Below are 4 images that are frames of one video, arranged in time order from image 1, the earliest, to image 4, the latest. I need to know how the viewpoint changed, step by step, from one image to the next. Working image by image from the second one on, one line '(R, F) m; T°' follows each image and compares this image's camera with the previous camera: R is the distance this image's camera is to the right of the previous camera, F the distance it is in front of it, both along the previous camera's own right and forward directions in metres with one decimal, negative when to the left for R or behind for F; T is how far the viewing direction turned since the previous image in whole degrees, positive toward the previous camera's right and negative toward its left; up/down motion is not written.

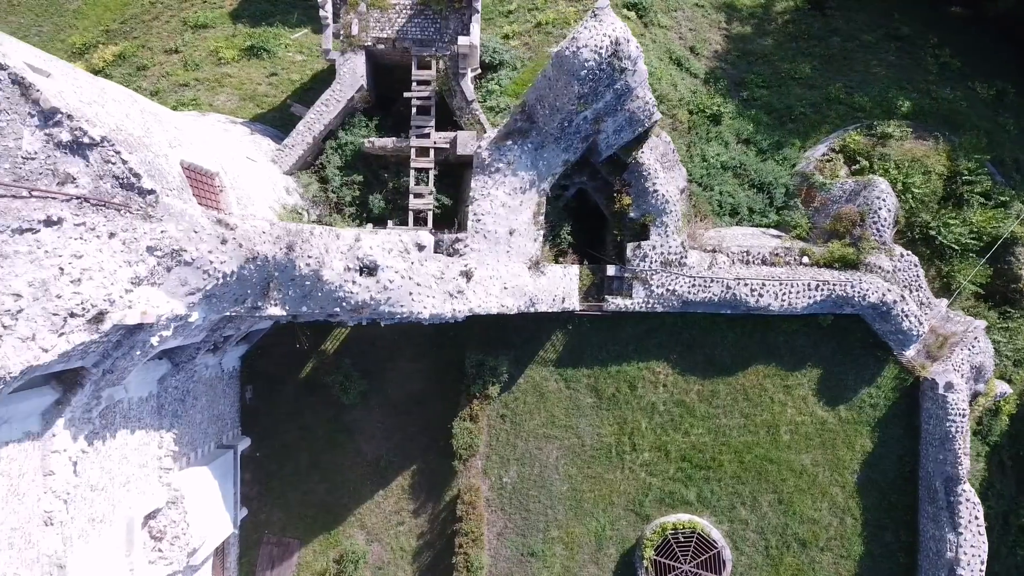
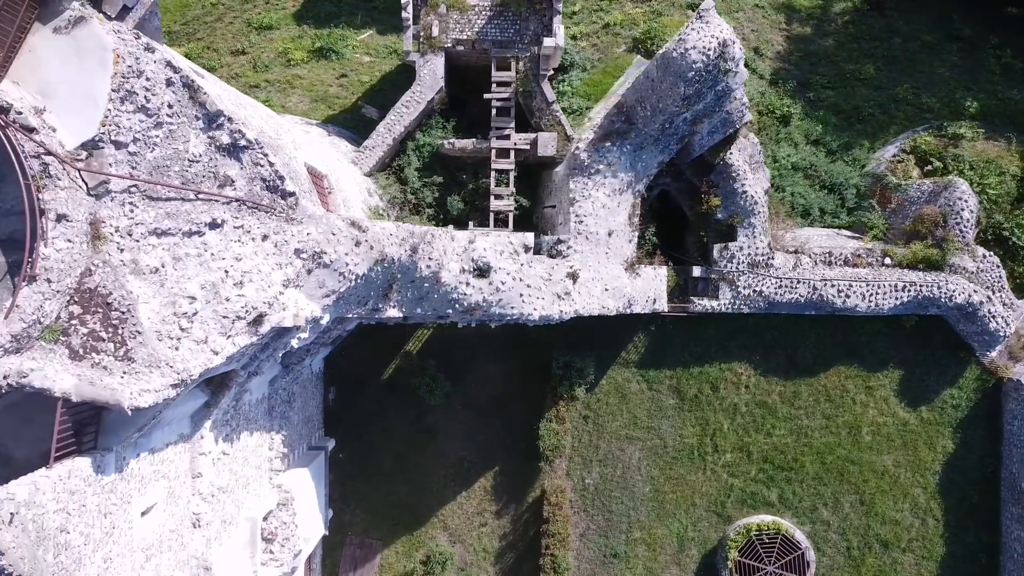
(-1.2, 0.0) m; 0°
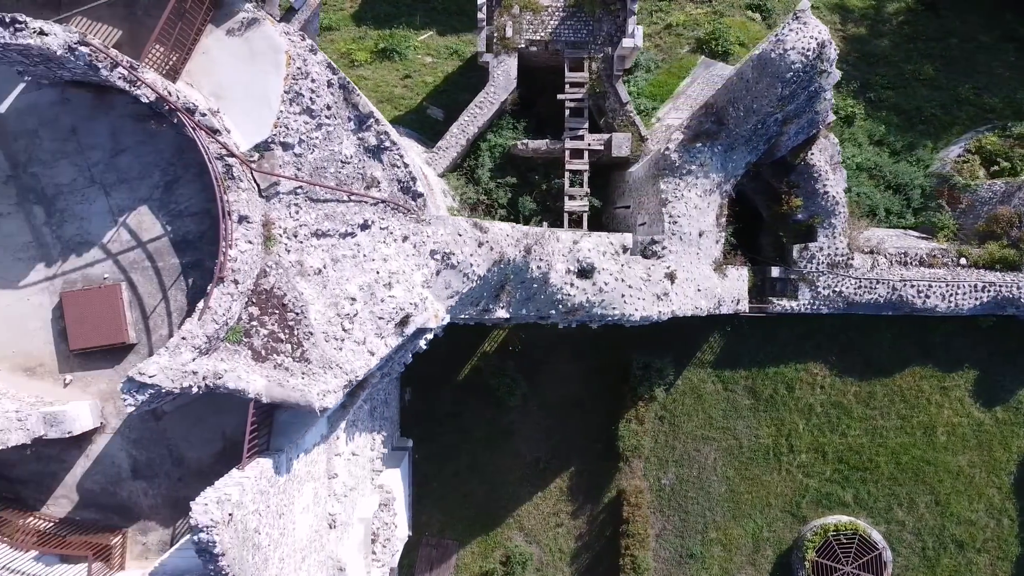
(-1.1, 0.0) m; 0°
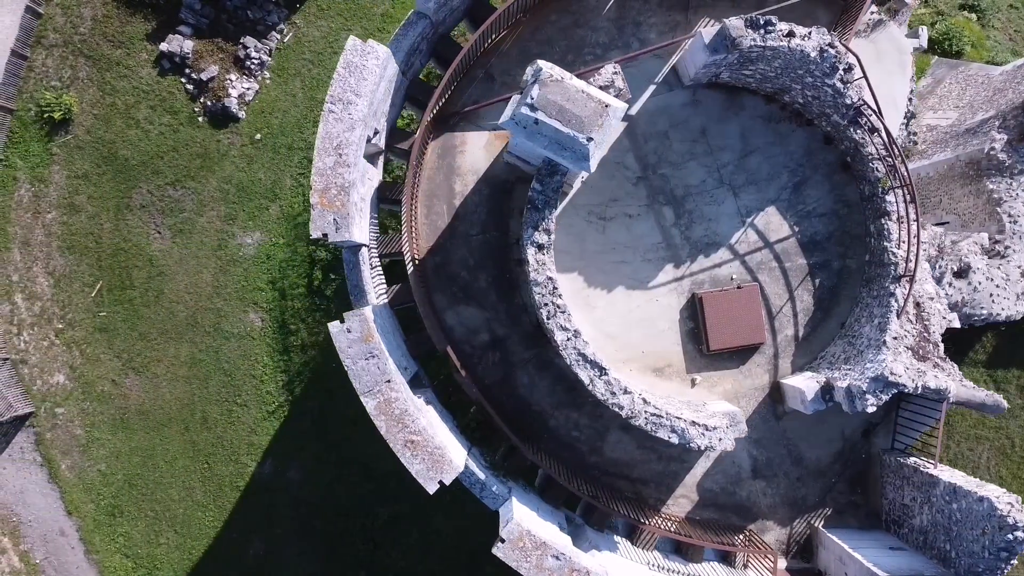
(-4.0, 0.0) m; 0°
